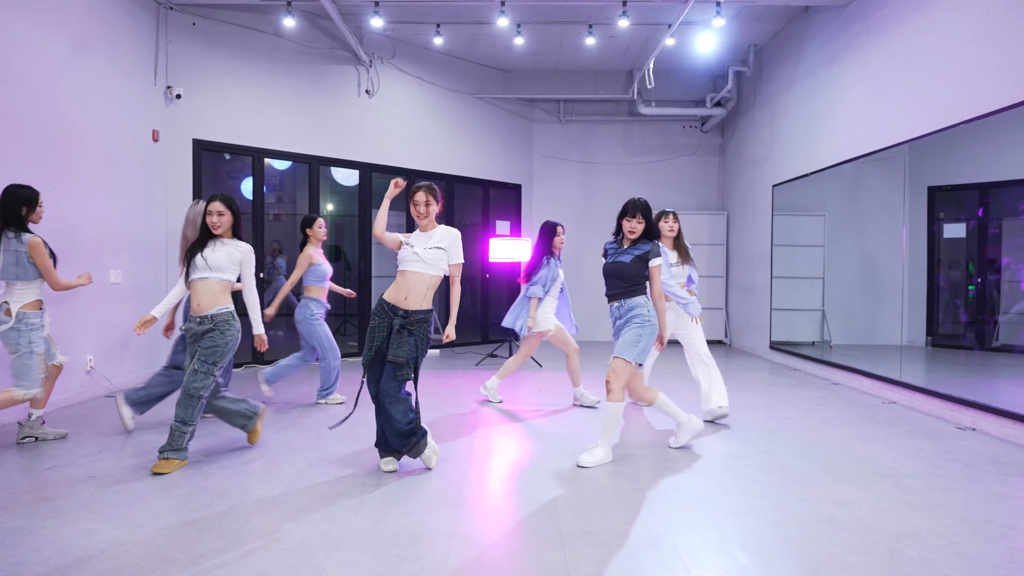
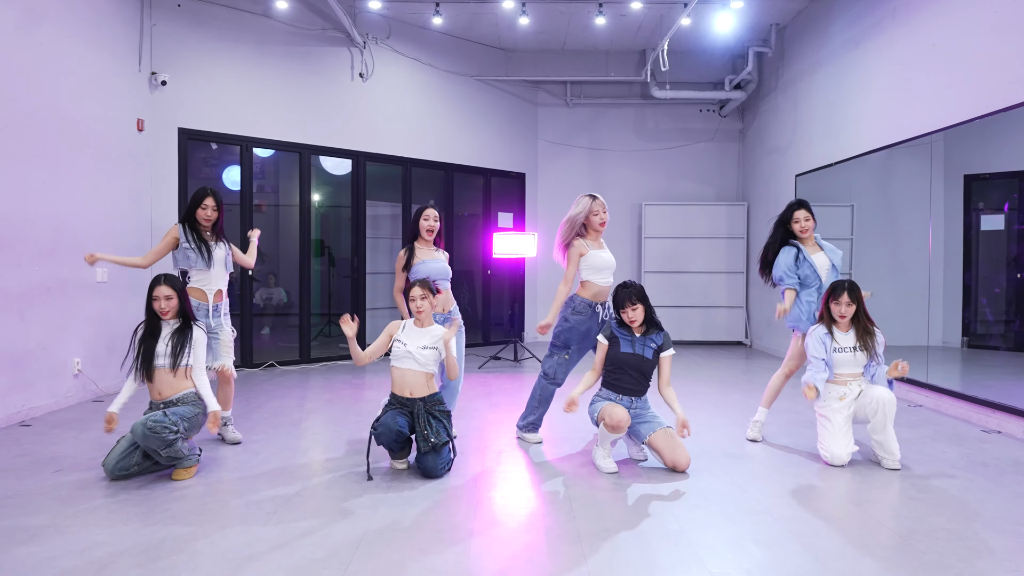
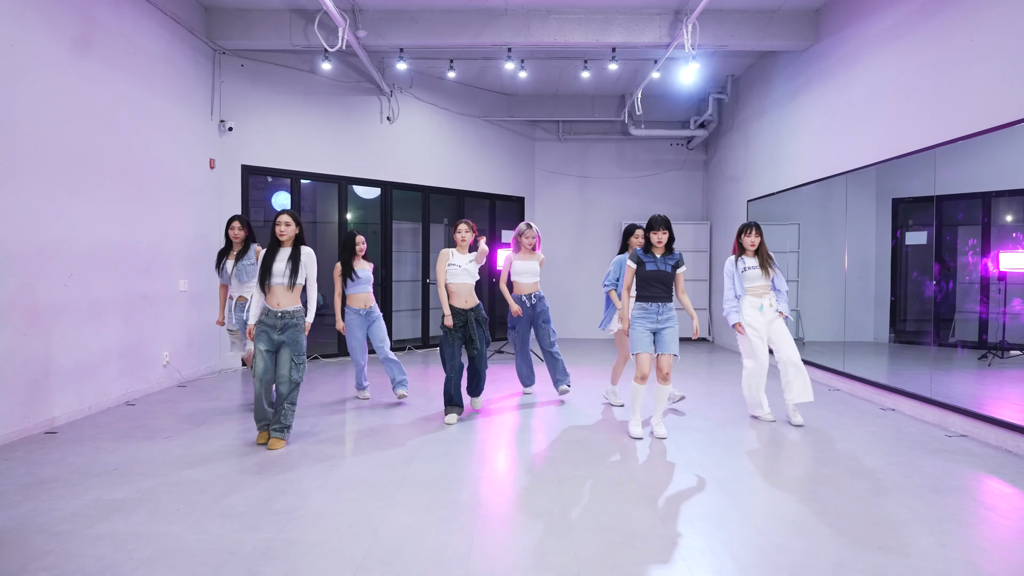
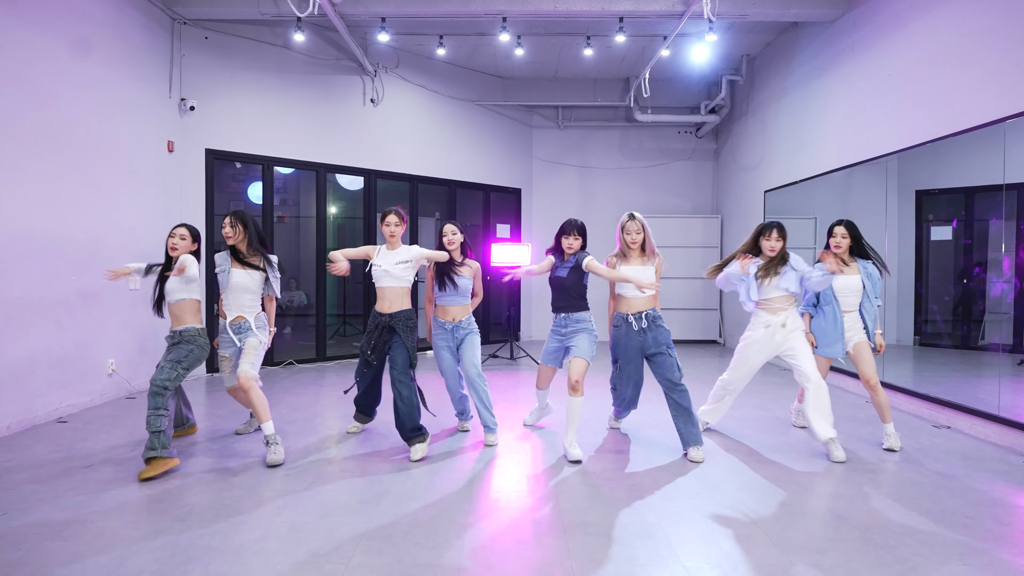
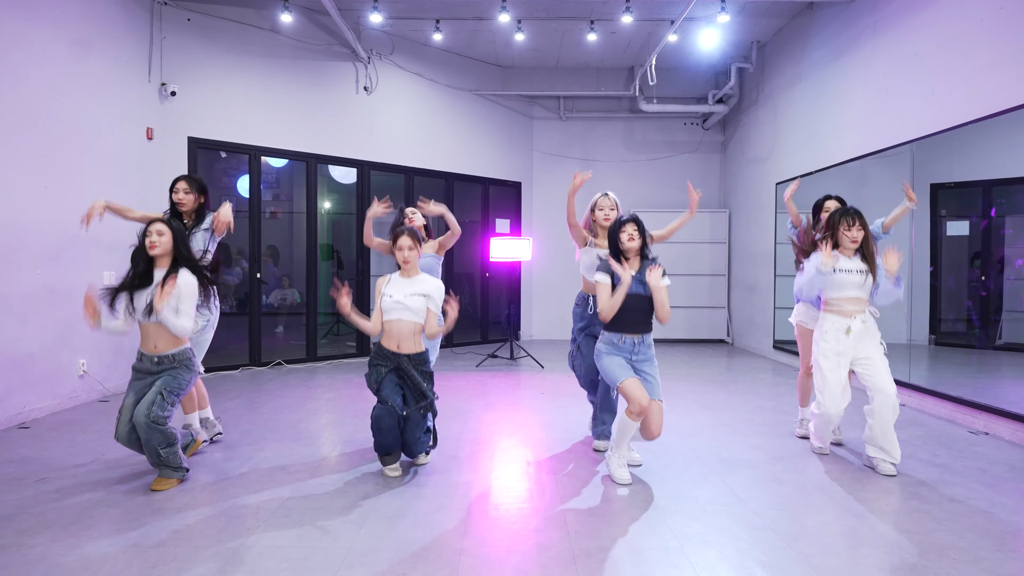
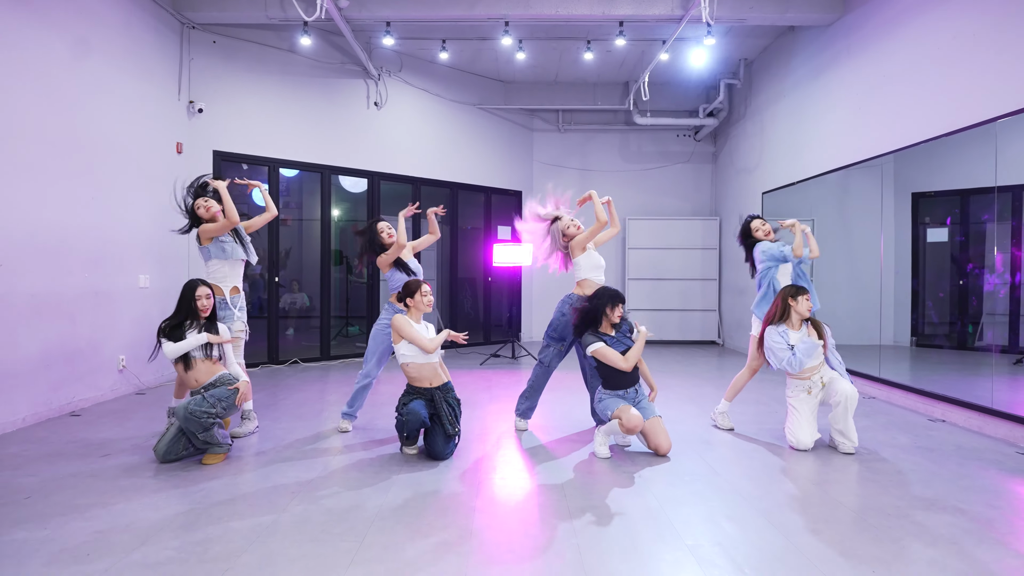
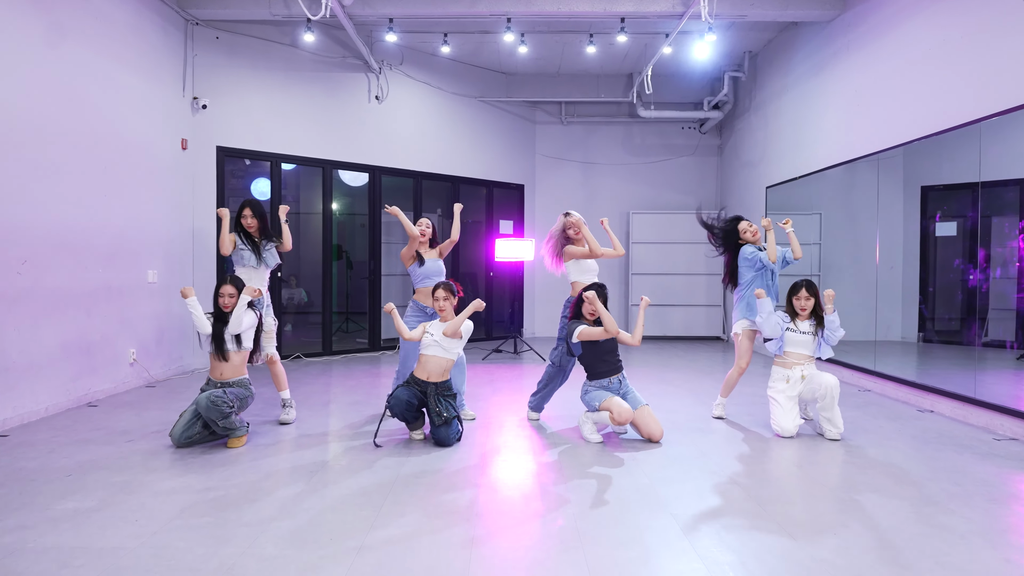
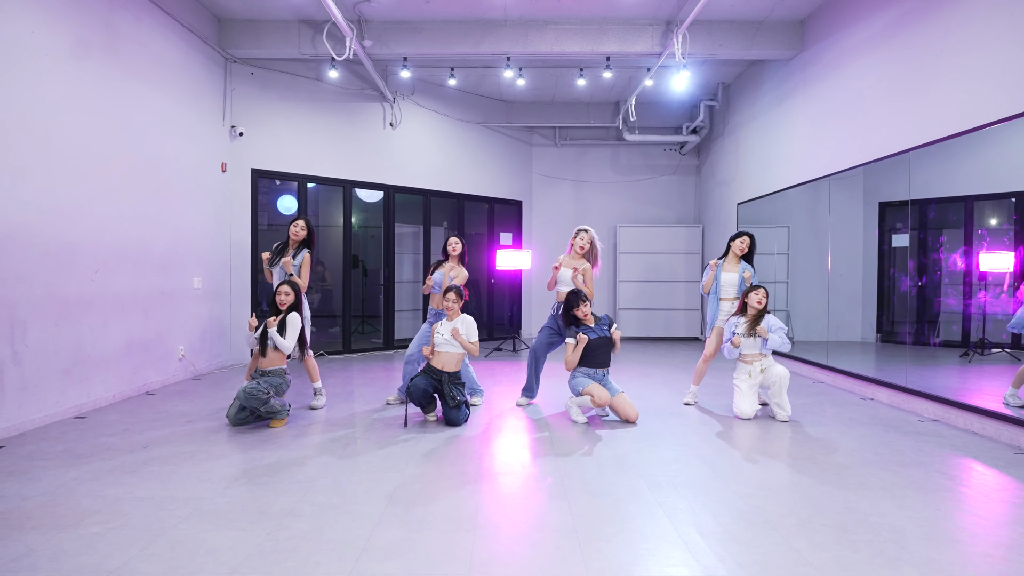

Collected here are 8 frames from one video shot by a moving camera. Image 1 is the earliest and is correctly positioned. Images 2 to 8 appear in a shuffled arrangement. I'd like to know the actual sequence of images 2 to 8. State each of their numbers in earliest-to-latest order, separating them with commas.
3, 4, 5, 6, 8, 7, 2
